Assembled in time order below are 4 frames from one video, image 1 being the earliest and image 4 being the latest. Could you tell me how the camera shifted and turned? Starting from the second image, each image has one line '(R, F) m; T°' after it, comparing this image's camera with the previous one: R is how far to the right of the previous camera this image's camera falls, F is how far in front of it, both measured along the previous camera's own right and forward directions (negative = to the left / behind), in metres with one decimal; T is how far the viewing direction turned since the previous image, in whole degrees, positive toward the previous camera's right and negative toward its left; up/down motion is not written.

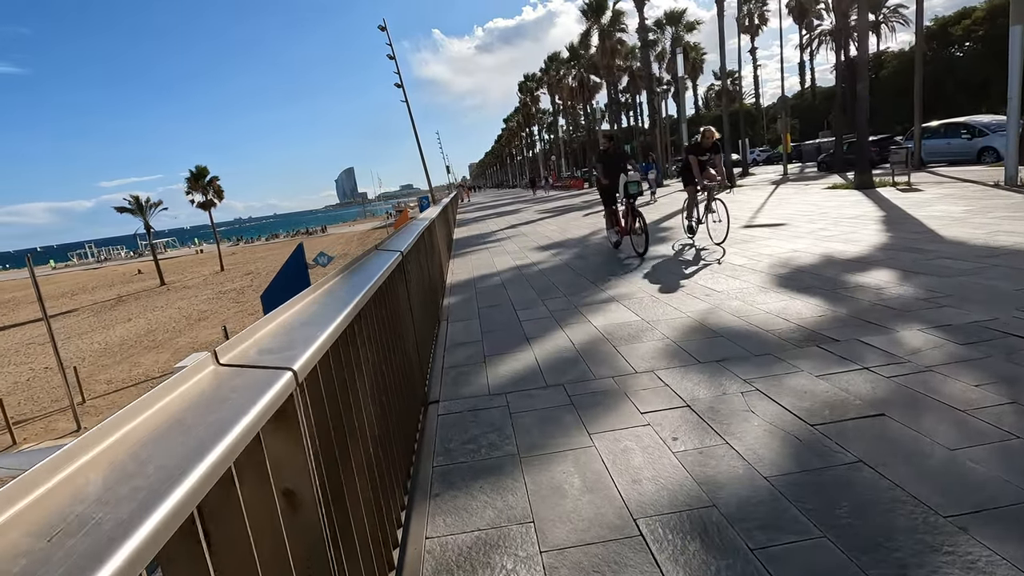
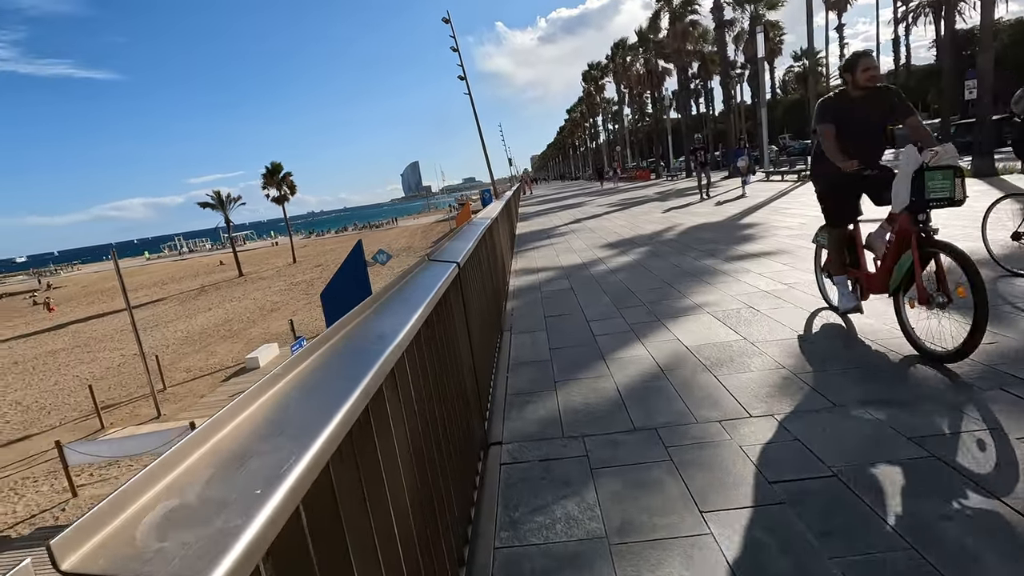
(-0.1, +0.7) m; -6°
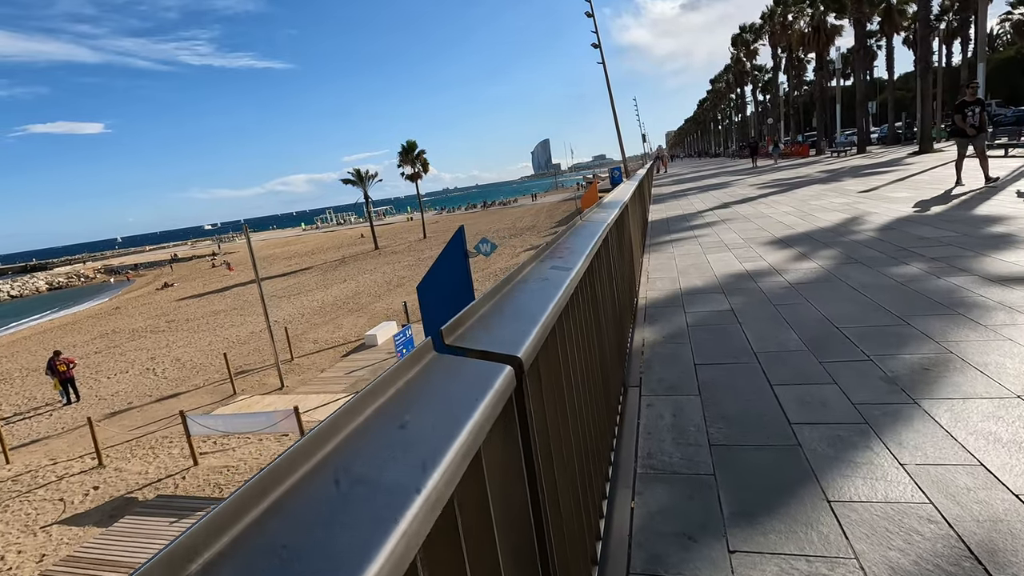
(-0.1, +1.9) m; -13°
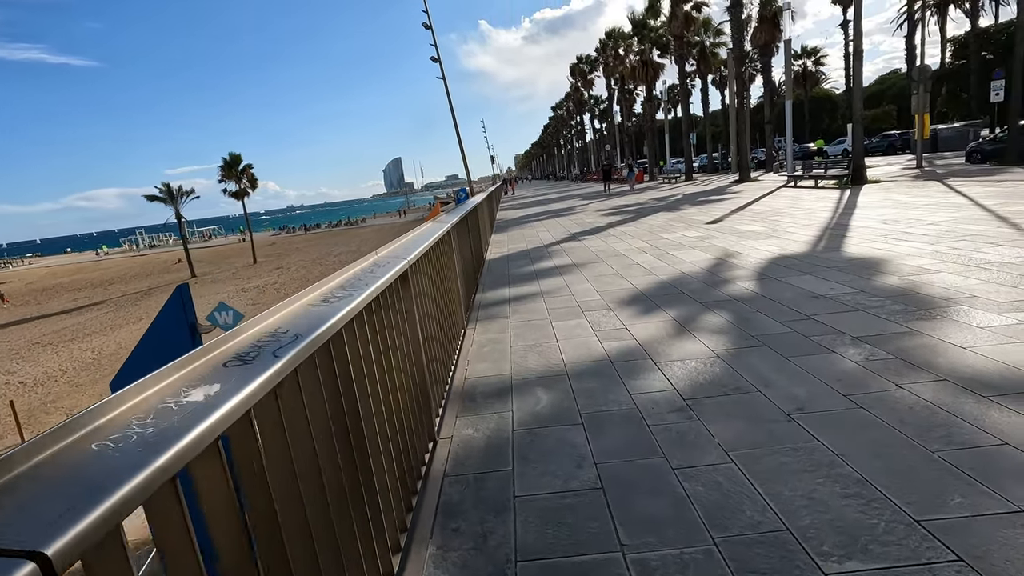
(+1.0, +2.6) m; +15°
